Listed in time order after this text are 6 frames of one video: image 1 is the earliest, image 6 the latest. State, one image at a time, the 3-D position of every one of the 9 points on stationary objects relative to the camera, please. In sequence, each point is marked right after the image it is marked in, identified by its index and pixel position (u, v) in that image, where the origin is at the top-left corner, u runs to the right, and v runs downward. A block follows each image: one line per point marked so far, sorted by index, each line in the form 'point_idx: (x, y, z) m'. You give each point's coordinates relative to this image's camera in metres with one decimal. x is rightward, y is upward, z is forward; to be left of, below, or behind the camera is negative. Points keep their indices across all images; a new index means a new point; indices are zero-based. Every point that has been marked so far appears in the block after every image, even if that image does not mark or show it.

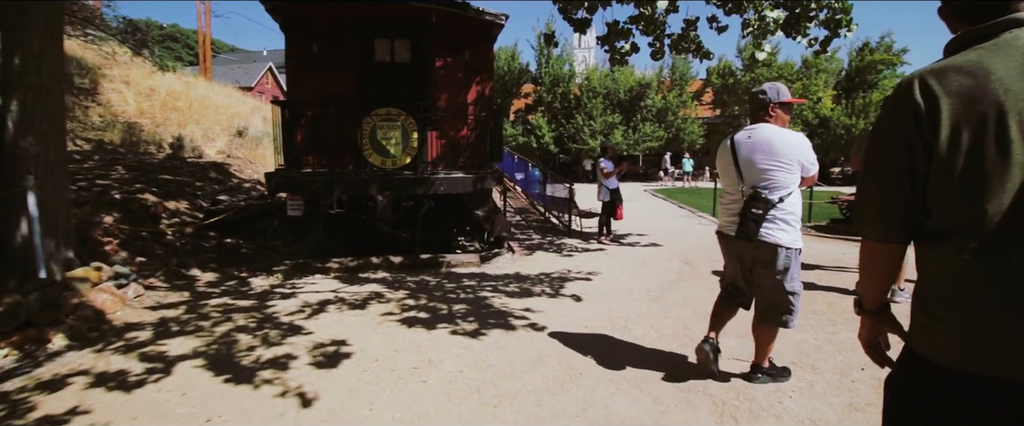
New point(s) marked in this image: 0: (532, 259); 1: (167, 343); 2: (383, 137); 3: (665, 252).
0: (+0.4, -0.8, +8.8) m
1: (-3.6, -1.3, +5.0) m
2: (-2.3, +1.3, +8.6) m
3: (+2.9, -0.7, +9.2) m
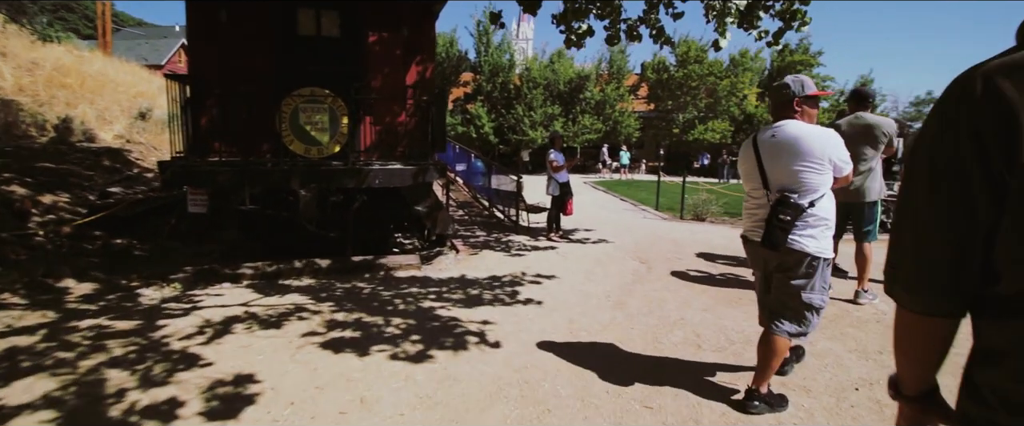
0: (-0.6, -0.8, +8.0) m
1: (-4.0, -1.3, +3.8) m
2: (-3.1, +1.4, +7.5) m
3: (+1.9, -0.6, +8.8) m
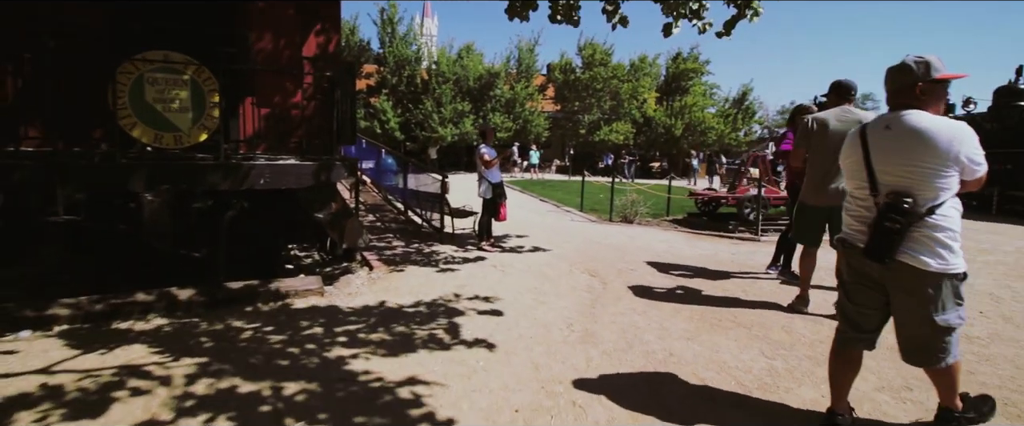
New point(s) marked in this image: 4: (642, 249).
0: (-1.5, -0.9, +6.5) m
1: (-4.0, -1.5, +1.7) m
2: (-4.0, +1.3, +5.5) m
3: (+0.8, -0.7, +7.7) m
4: (+2.3, -0.6, +8.8) m
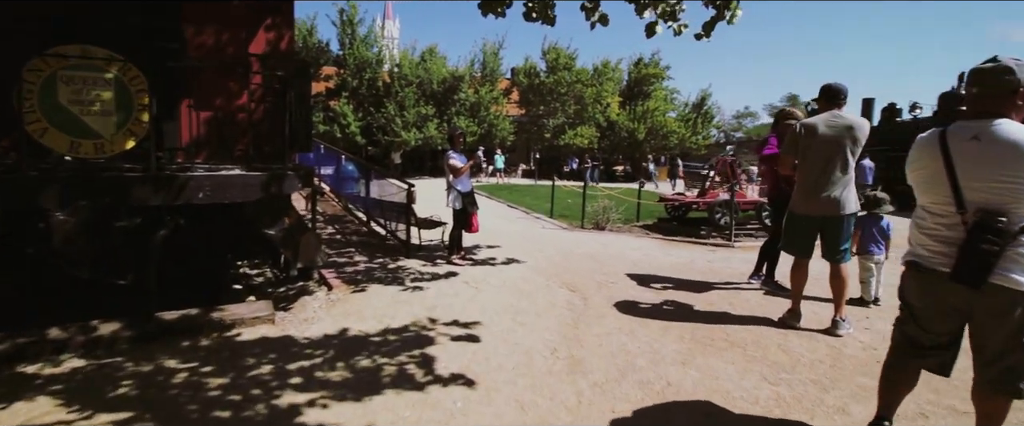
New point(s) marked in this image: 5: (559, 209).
0: (-1.8, -1.0, +5.9) m
1: (-4.0, -1.7, +0.9) m
2: (-4.2, +1.1, +4.7) m
3: (+0.3, -0.9, +7.2) m
4: (+1.9, -0.8, +8.4) m
5: (+1.5, +0.1, +15.5) m
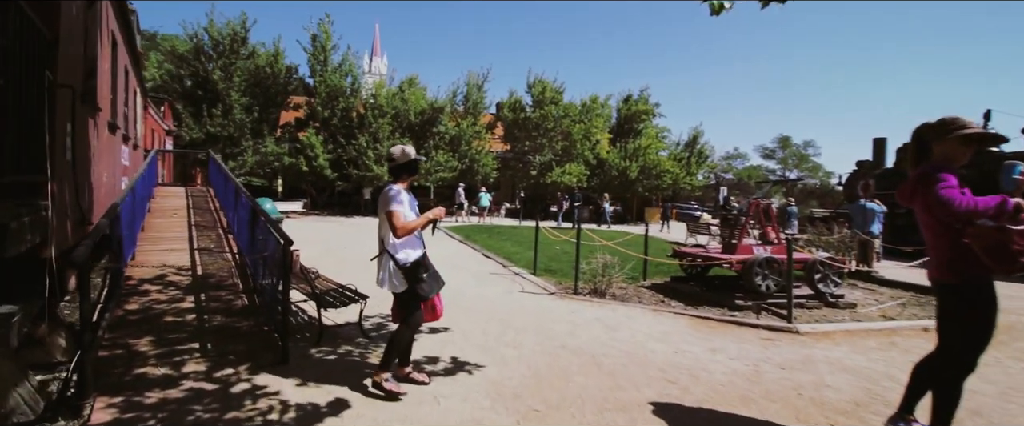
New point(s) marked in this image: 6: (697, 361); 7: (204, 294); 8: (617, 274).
0: (-2.2, -1.6, +2.7) m
1: (-4.3, -1.8, -2.4) m
2: (-4.6, +0.6, +1.6) m
3: (-0.1, -1.6, +4.1) m
4: (+1.4, -1.6, +5.3) m
5: (+0.8, -1.2, +12.4) m
6: (+2.0, -1.6, +5.2) m
7: (-3.9, -1.0, +6.2) m
8: (+1.9, -1.1, +9.2) m
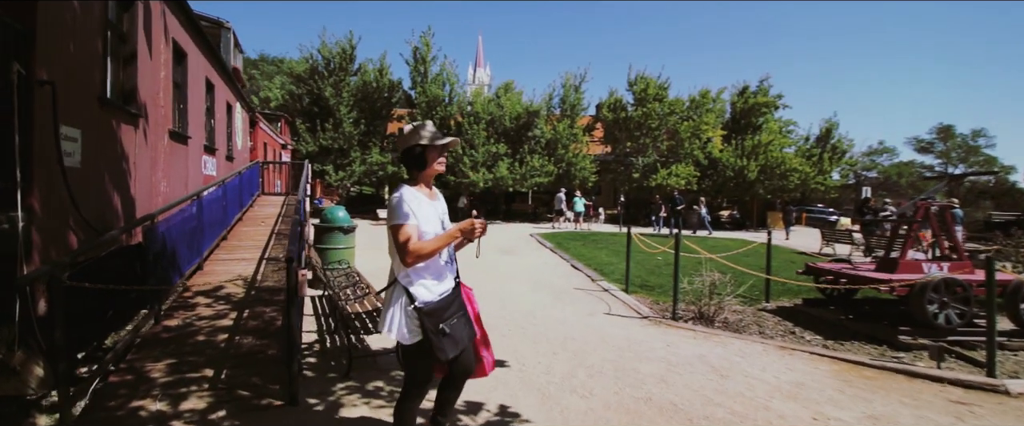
0: (-2.2, -1.6, +2.0) m
1: (-5.3, -1.8, -2.6) m
2: (-4.7, +0.6, +1.4) m
3: (+0.2, -1.6, +2.9) m
4: (+1.9, -1.6, +3.8) m
5: (+2.8, -1.4, +10.8) m
6: (+2.4, -1.6, +3.5) m
7: (-3.1, -1.2, +5.8) m
8: (+3.3, -1.2, +7.5) m
